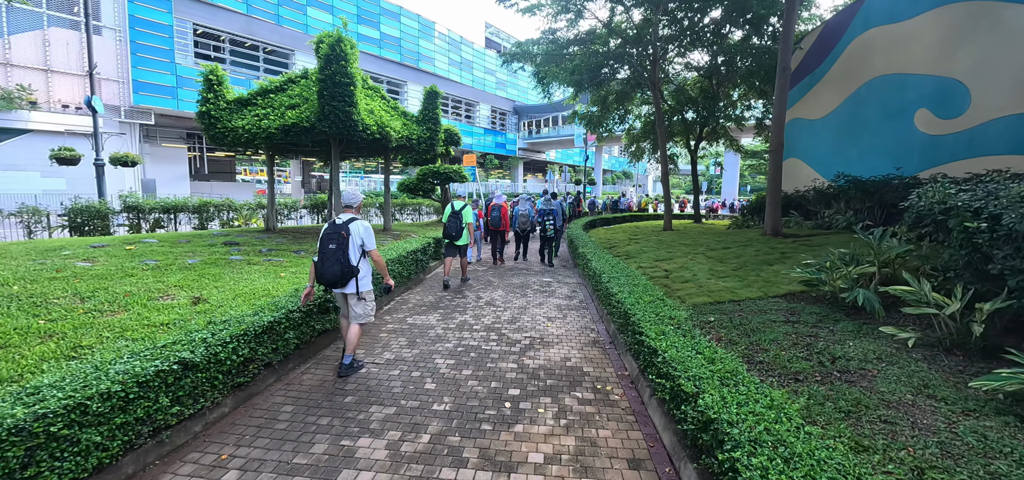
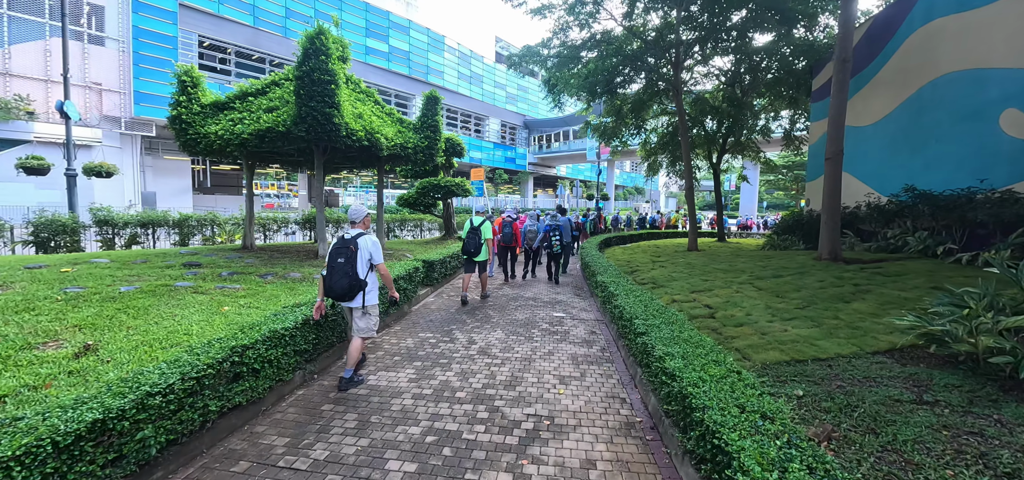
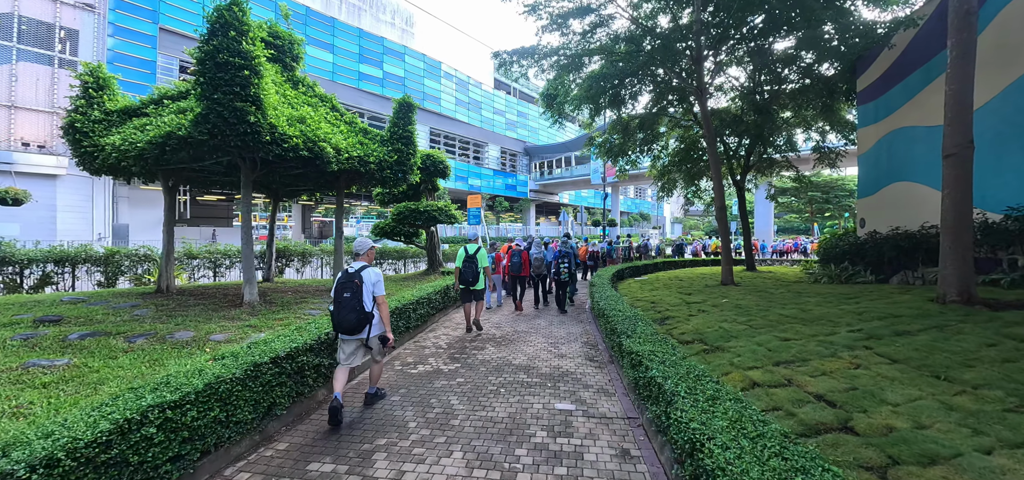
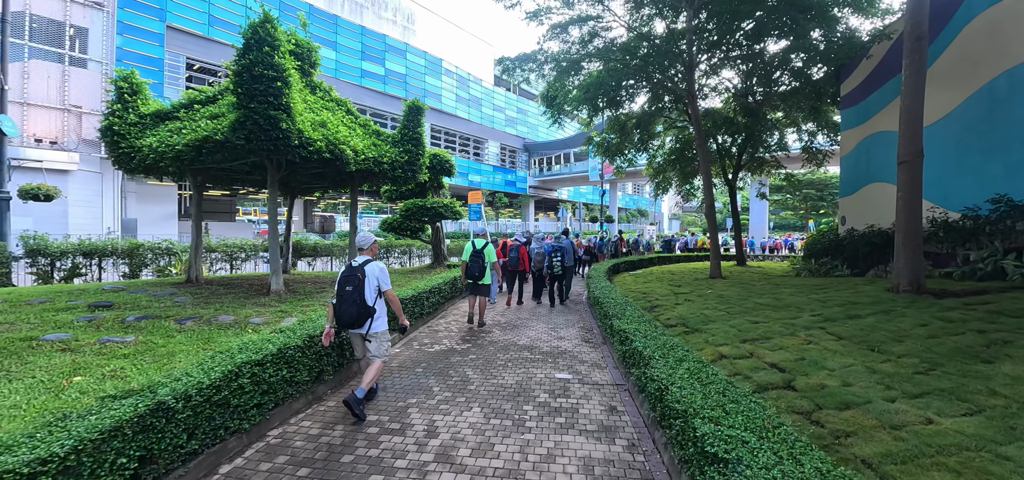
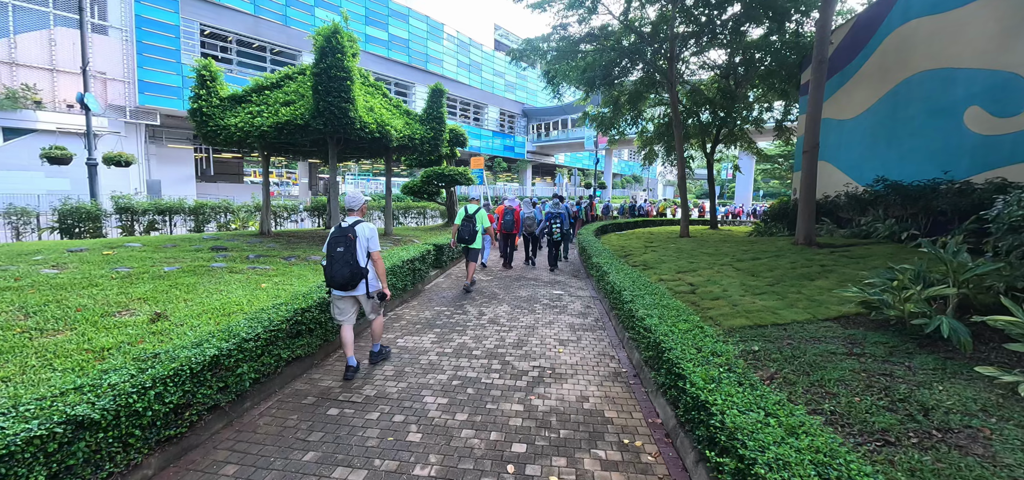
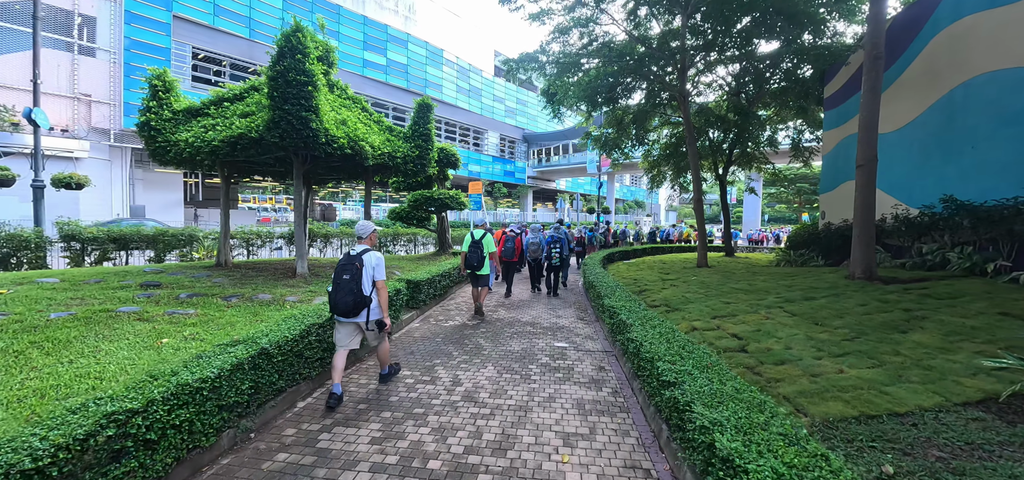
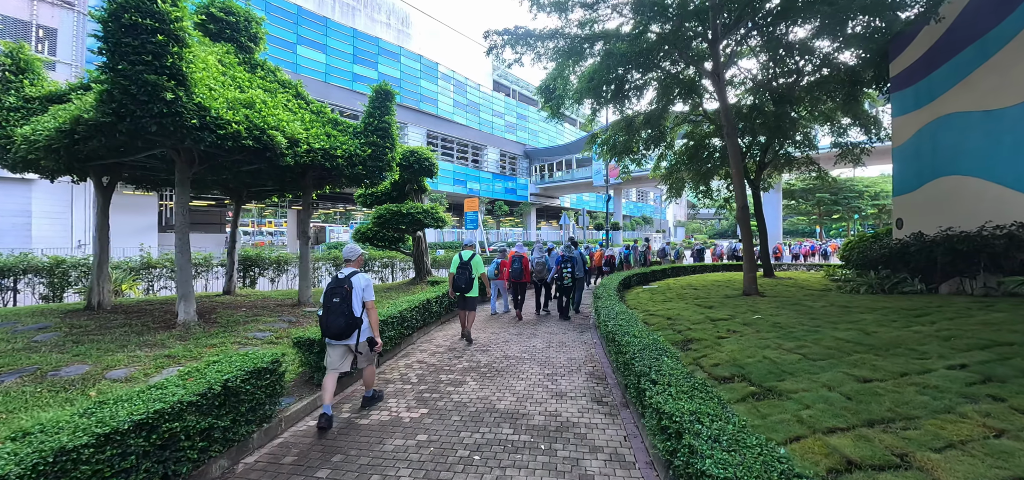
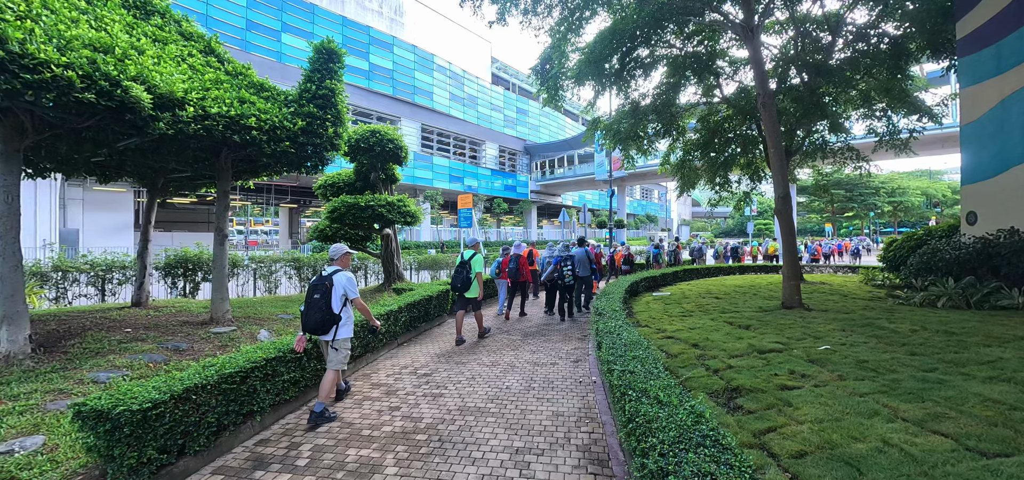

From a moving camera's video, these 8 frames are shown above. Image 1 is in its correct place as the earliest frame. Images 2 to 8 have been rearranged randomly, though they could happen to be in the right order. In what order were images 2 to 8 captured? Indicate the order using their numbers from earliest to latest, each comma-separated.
5, 2, 6, 4, 3, 7, 8
